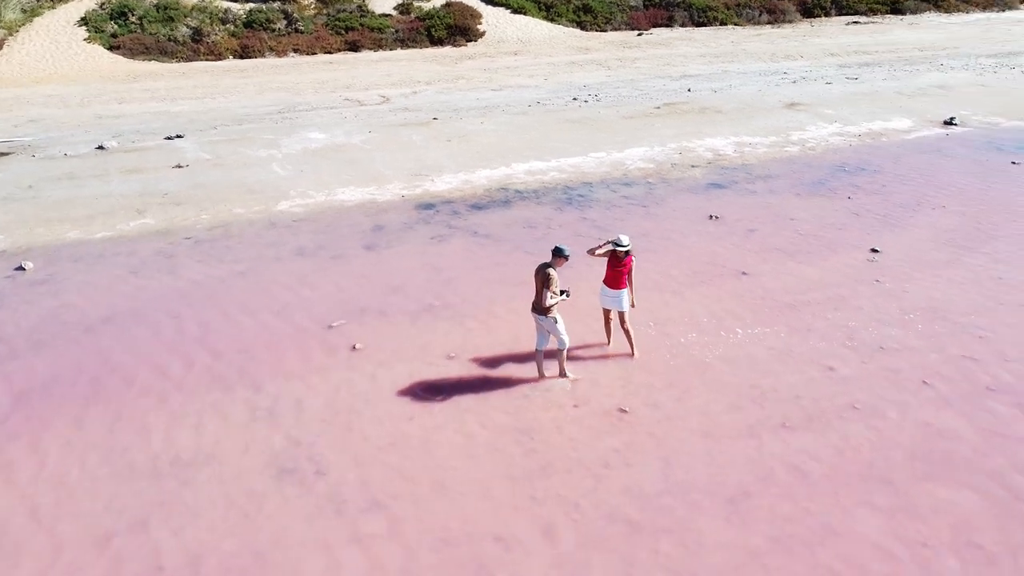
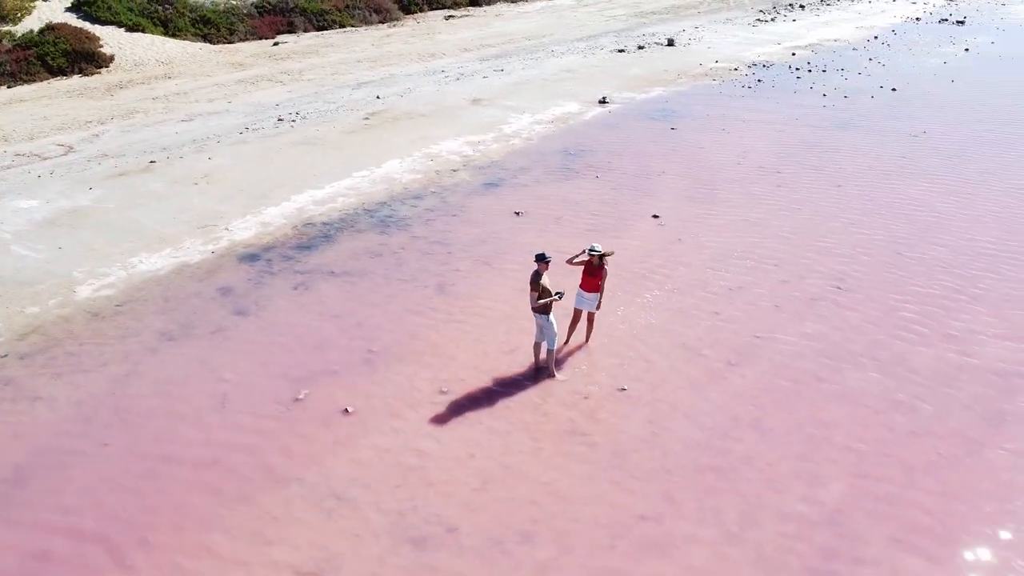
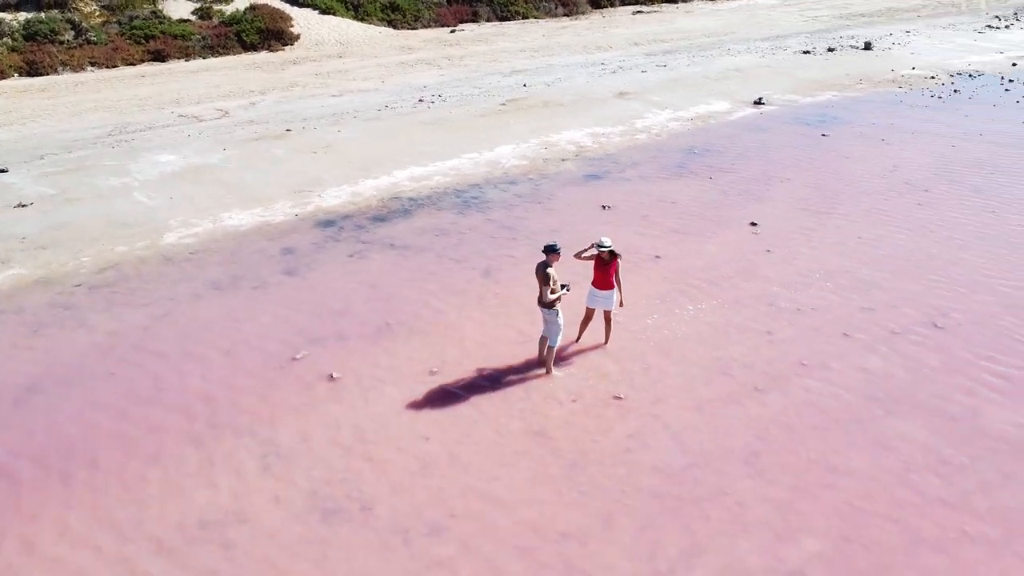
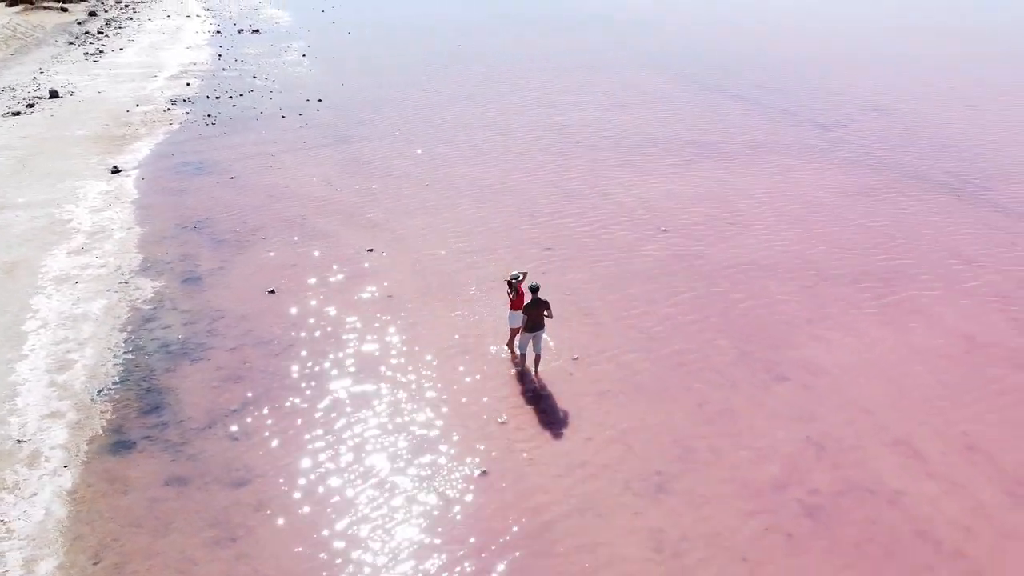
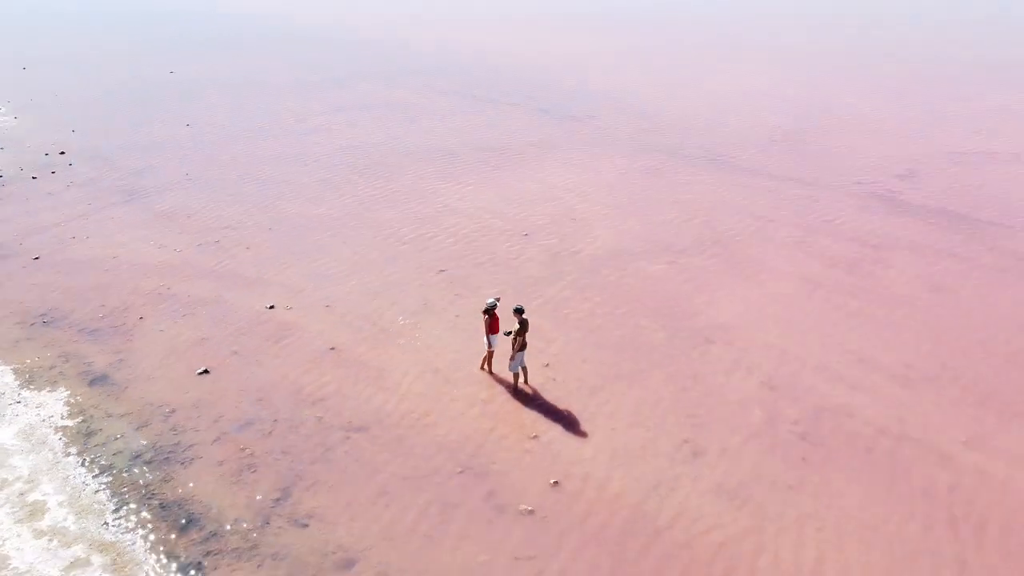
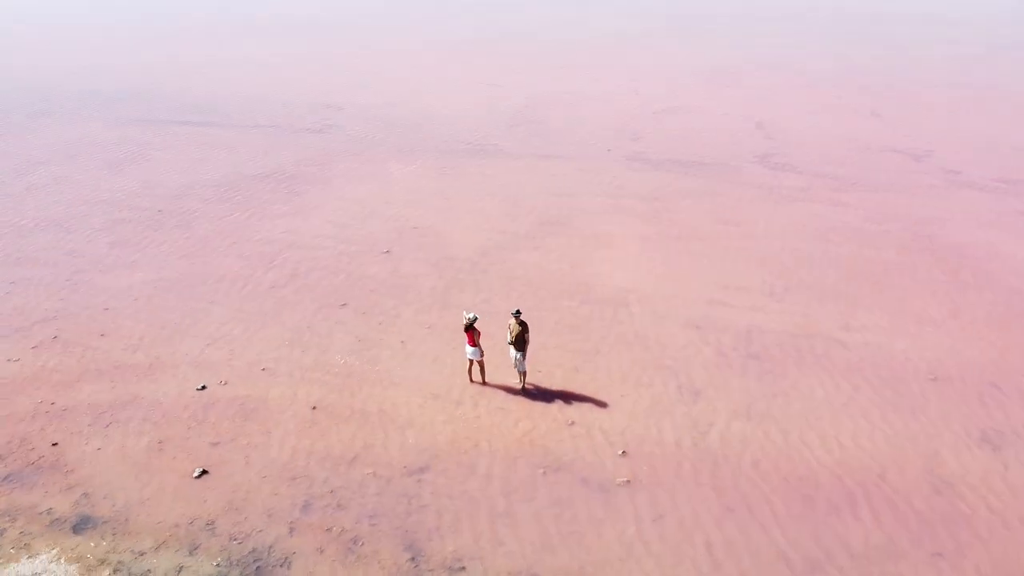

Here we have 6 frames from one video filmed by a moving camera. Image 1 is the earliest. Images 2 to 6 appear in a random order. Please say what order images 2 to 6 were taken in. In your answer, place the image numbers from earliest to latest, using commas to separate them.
3, 2, 4, 5, 6
